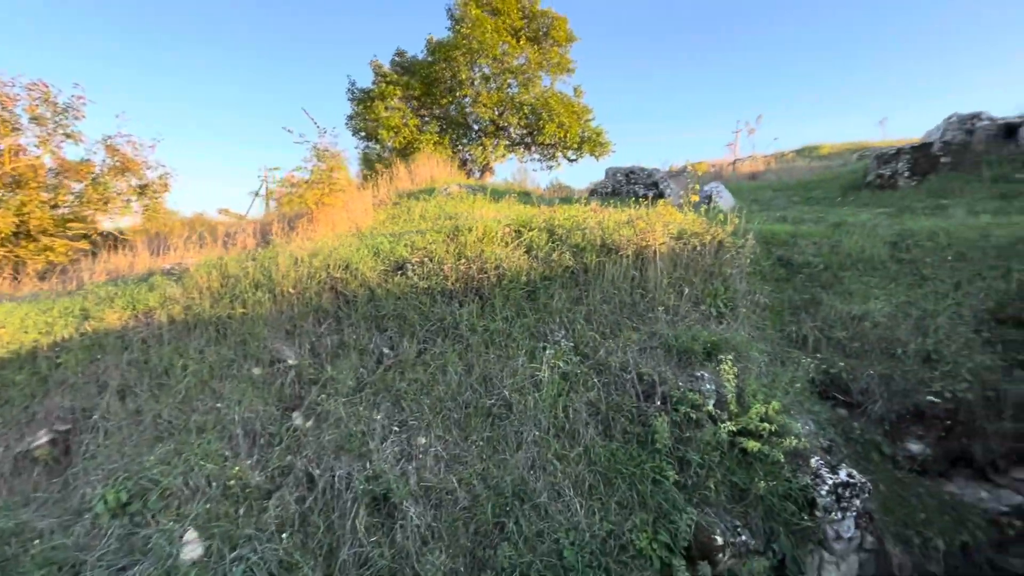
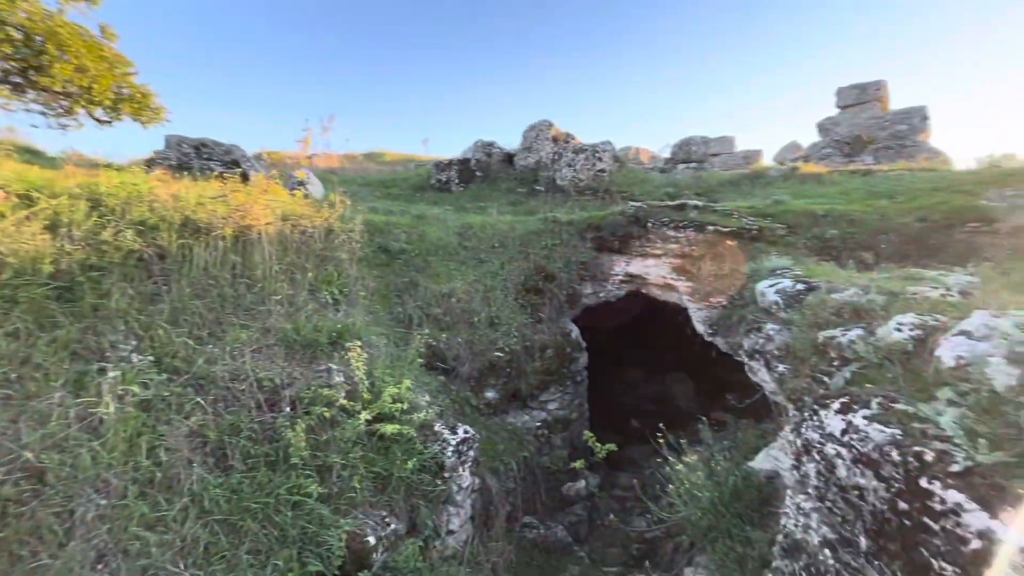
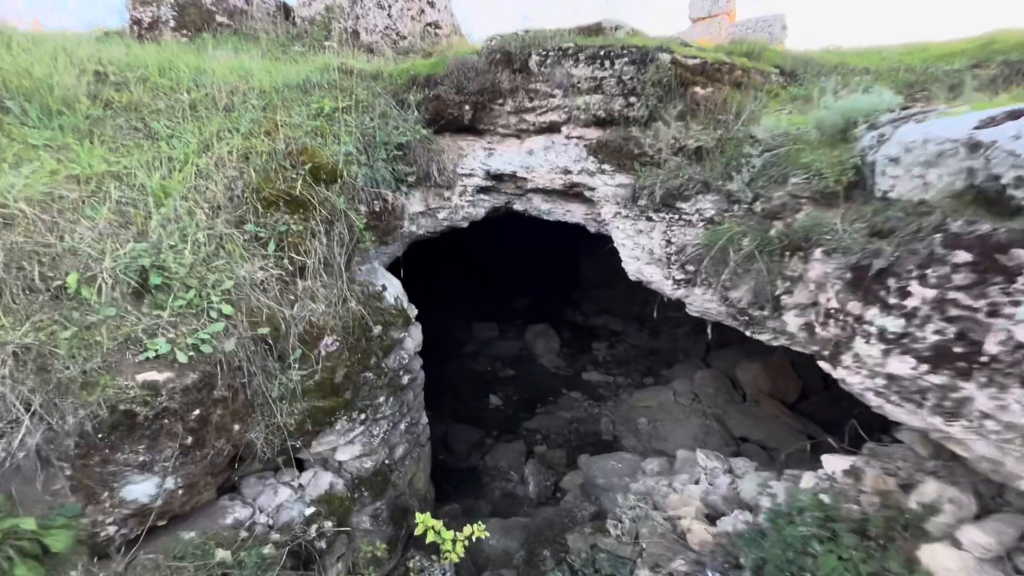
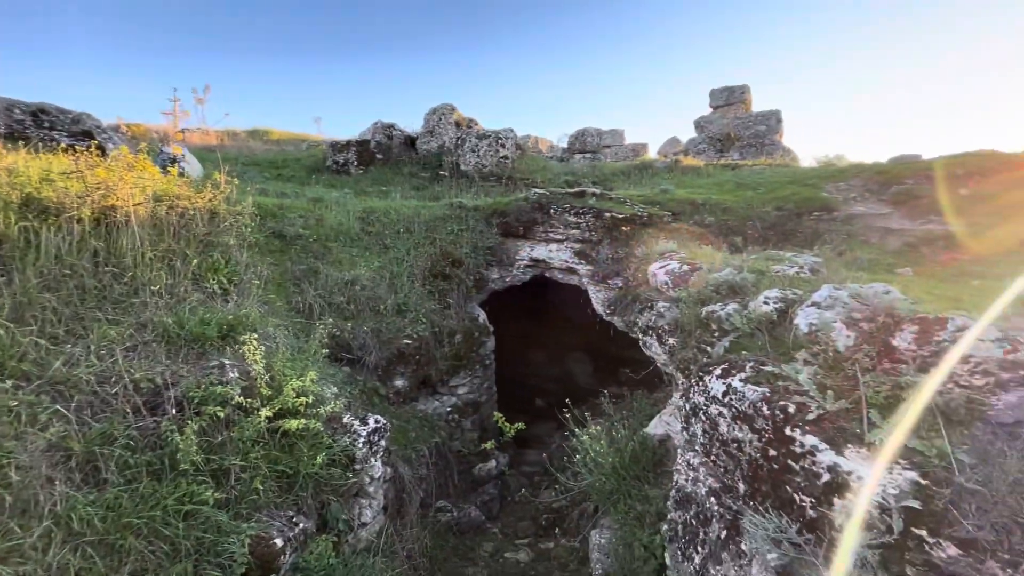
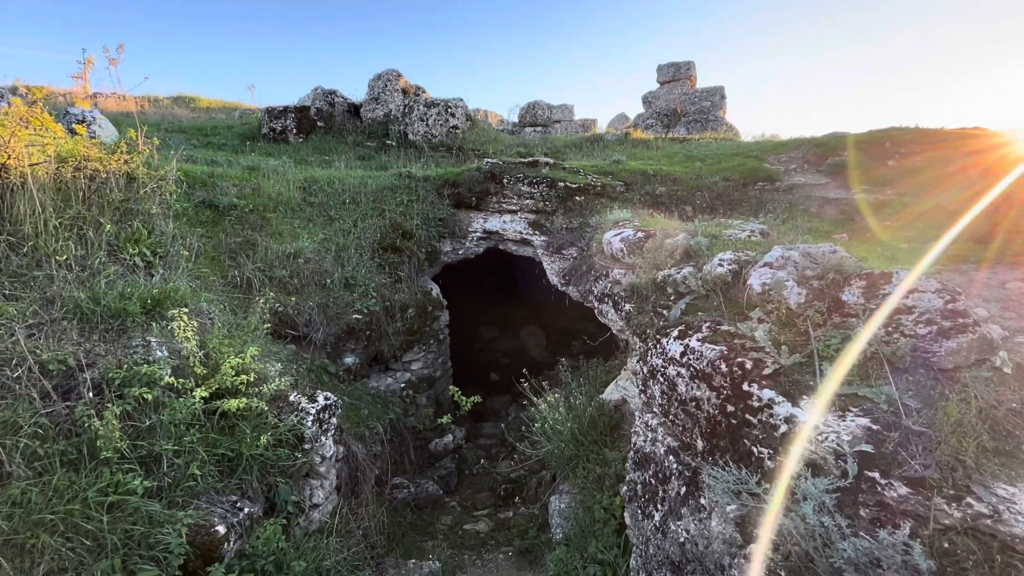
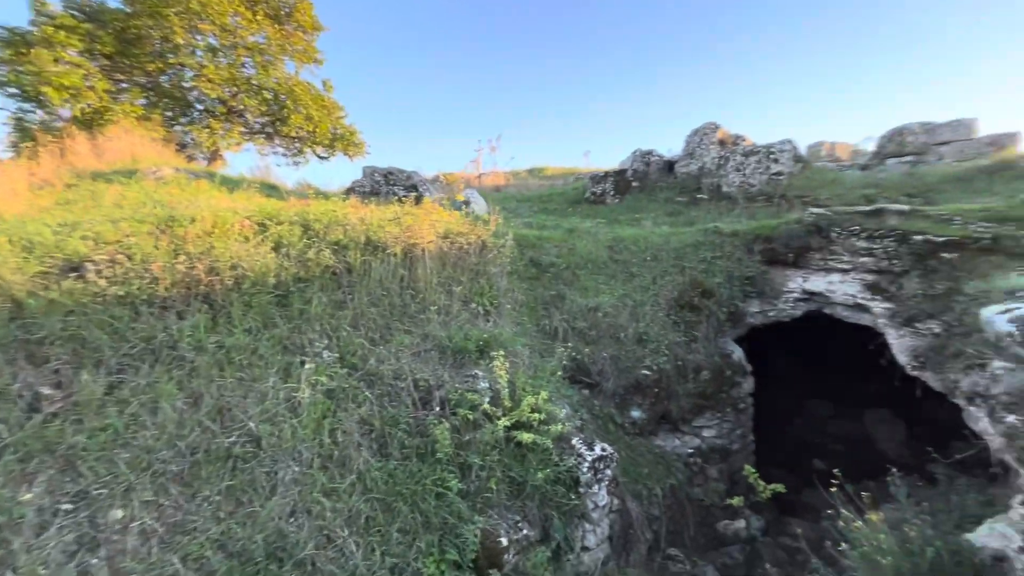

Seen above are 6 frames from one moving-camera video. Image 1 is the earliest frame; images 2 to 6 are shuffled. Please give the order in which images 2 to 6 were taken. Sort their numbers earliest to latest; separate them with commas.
6, 2, 4, 5, 3
